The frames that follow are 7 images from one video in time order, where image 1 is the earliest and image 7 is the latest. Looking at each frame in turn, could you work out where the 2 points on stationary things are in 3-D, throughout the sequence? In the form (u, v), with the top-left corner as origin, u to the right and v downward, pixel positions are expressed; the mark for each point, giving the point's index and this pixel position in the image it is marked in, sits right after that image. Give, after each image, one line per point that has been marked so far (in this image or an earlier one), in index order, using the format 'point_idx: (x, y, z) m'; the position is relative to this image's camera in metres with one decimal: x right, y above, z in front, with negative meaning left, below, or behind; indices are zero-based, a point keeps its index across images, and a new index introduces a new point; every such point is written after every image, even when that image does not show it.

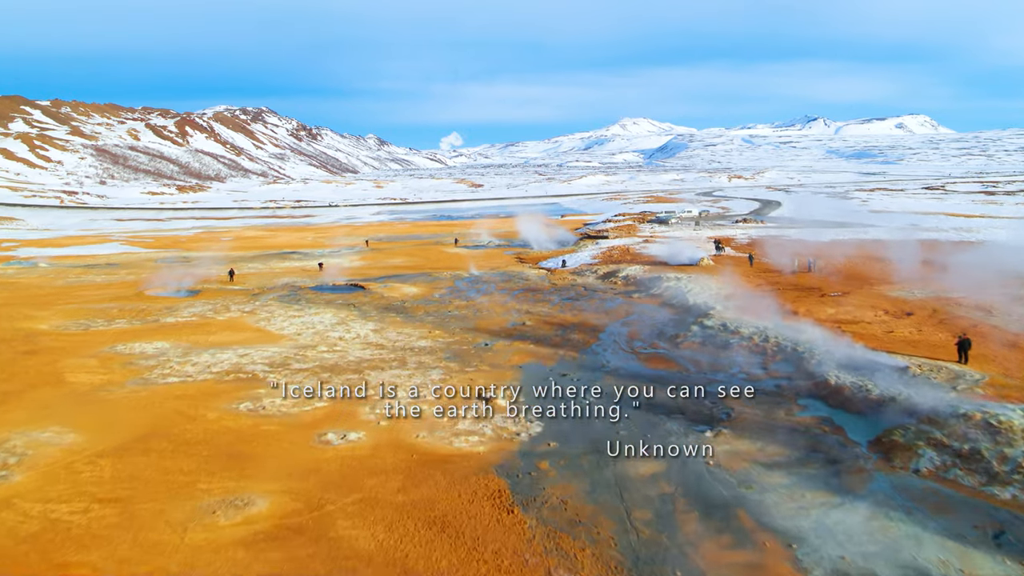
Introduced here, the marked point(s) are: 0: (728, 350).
0: (+4.7, -1.4, +19.9) m
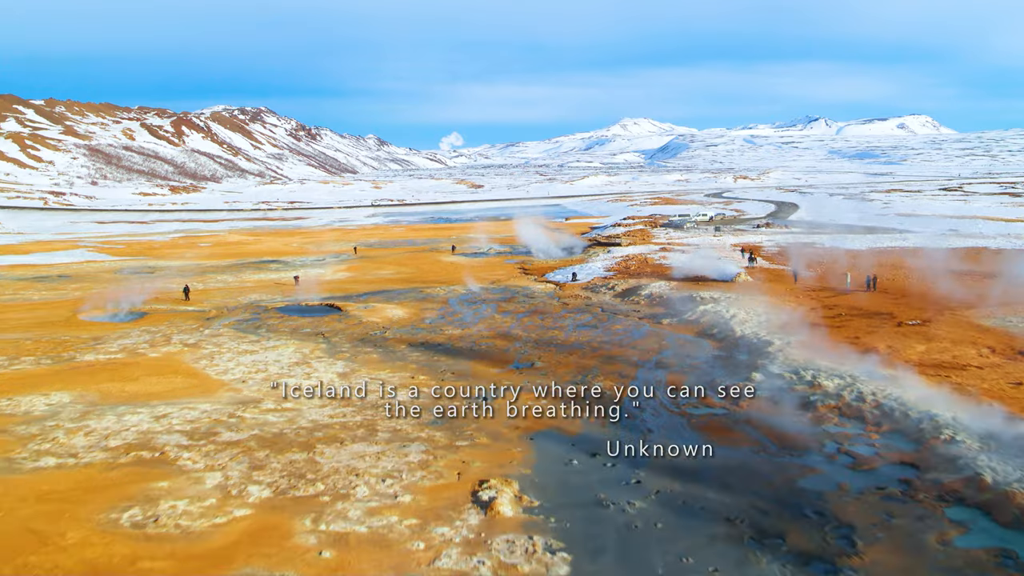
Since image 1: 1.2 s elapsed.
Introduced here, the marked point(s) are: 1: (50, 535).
0: (+4.8, -2.0, +14.7) m
1: (-5.2, -2.8, +10.4) m
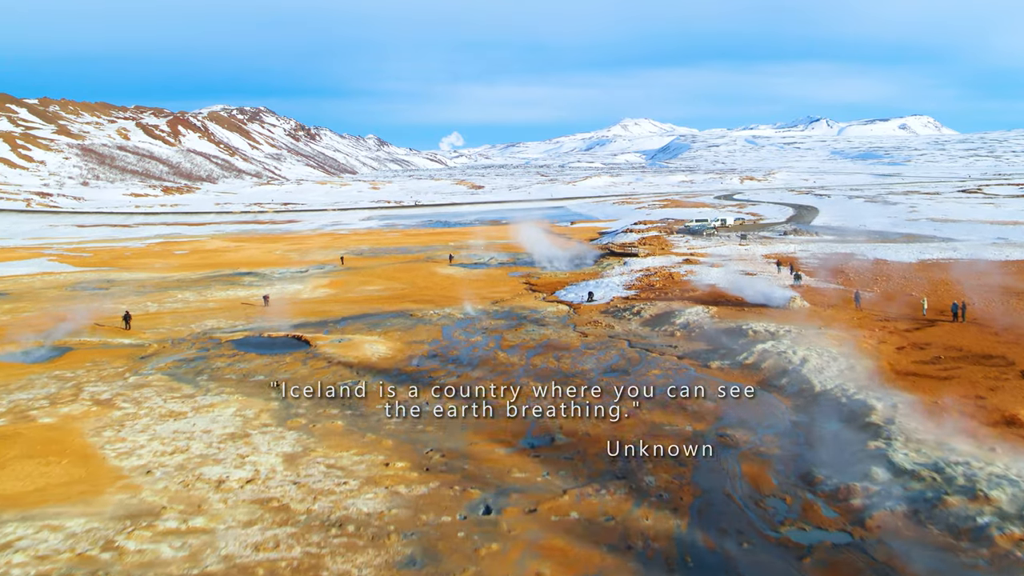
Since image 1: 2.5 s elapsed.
0: (+5.0, -2.7, +9.6) m
1: (-5.1, -3.5, +5.3) m
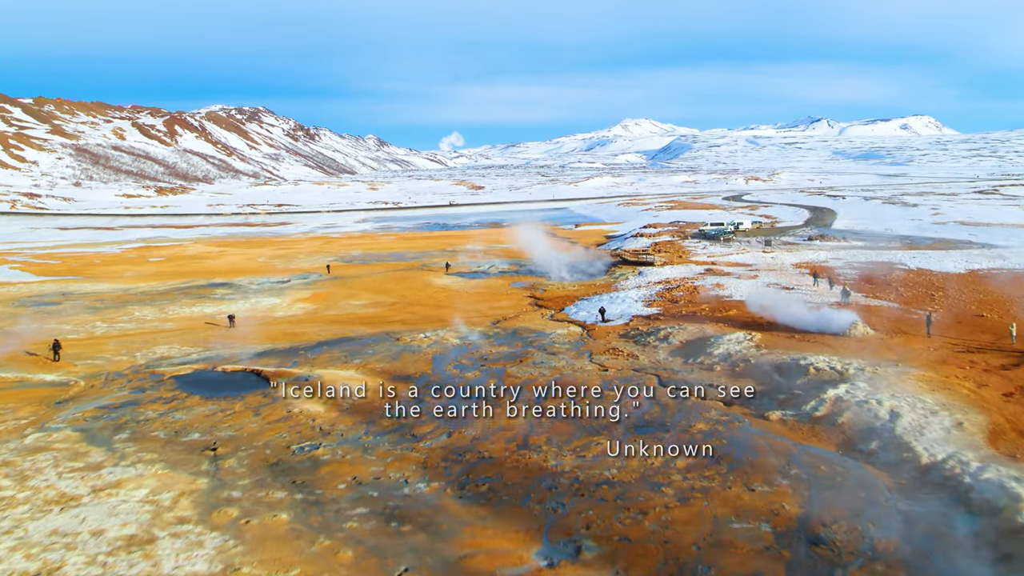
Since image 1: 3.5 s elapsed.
0: (+5.1, -3.3, +5.5) m
1: (-5.0, -4.0, +1.2) m
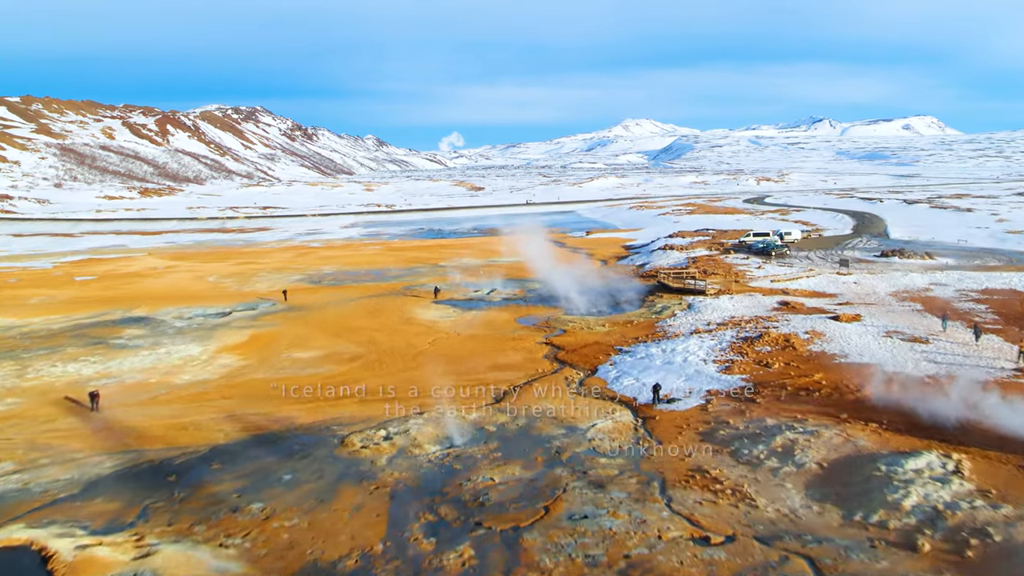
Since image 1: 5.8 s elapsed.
0: (+5.3, -4.4, -3.8) m
1: (-4.7, -5.2, -8.1) m
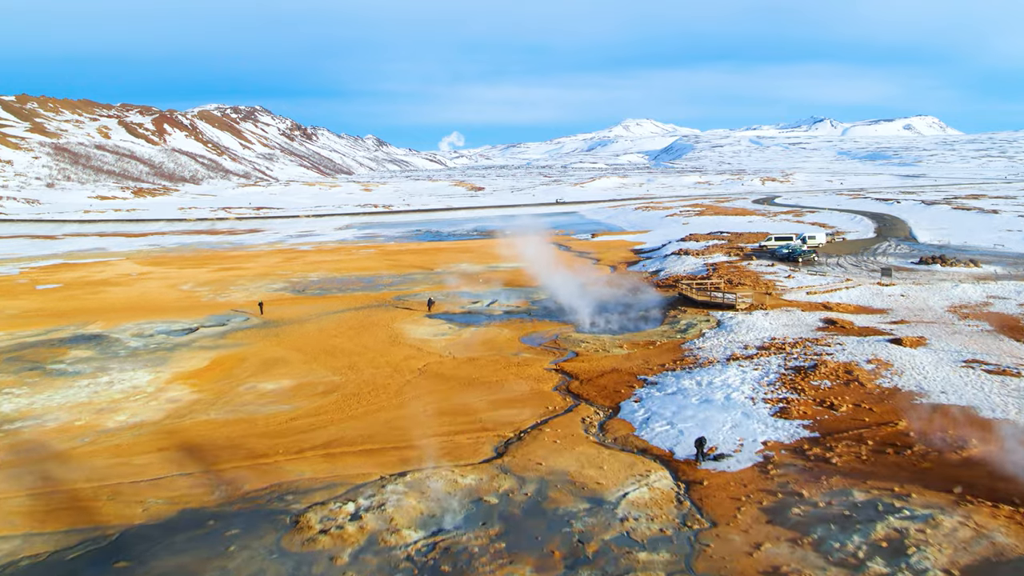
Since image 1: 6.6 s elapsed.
0: (+5.4, -4.8, -7.5) m
1: (-4.6, -5.6, -11.8) m
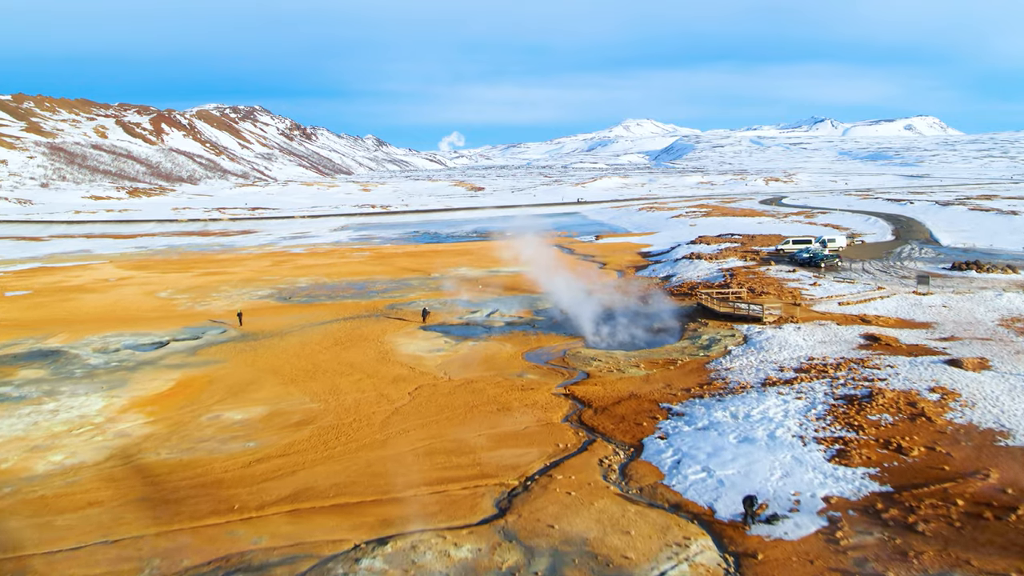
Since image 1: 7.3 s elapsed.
0: (+5.5, -5.1, -10.0) m
1: (-4.6, -5.9, -14.4) m
